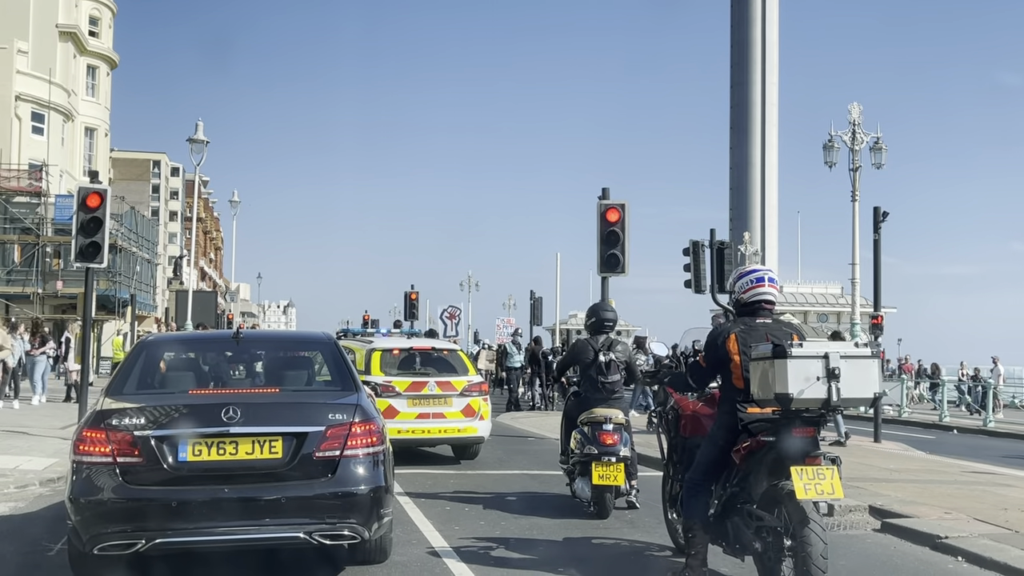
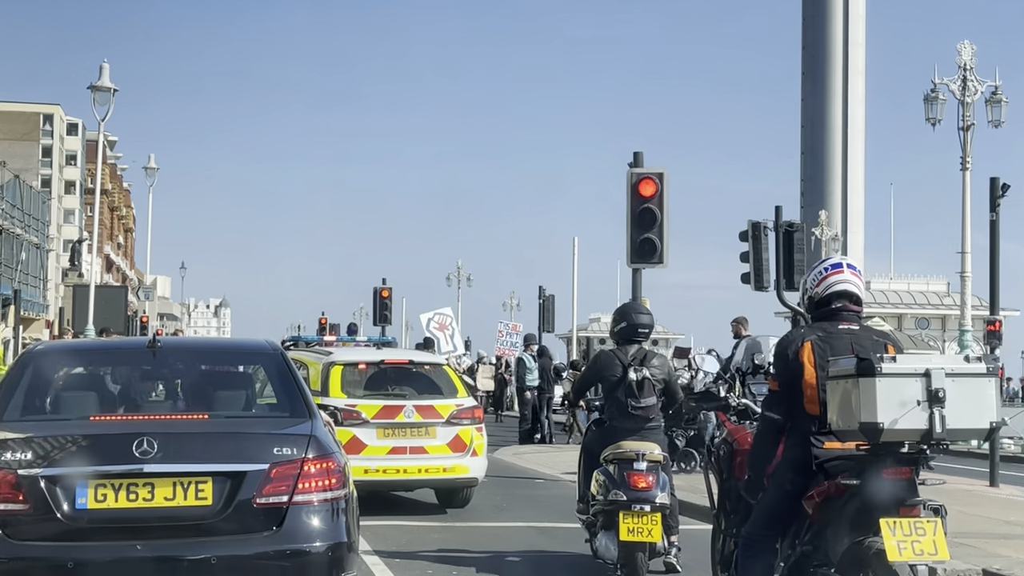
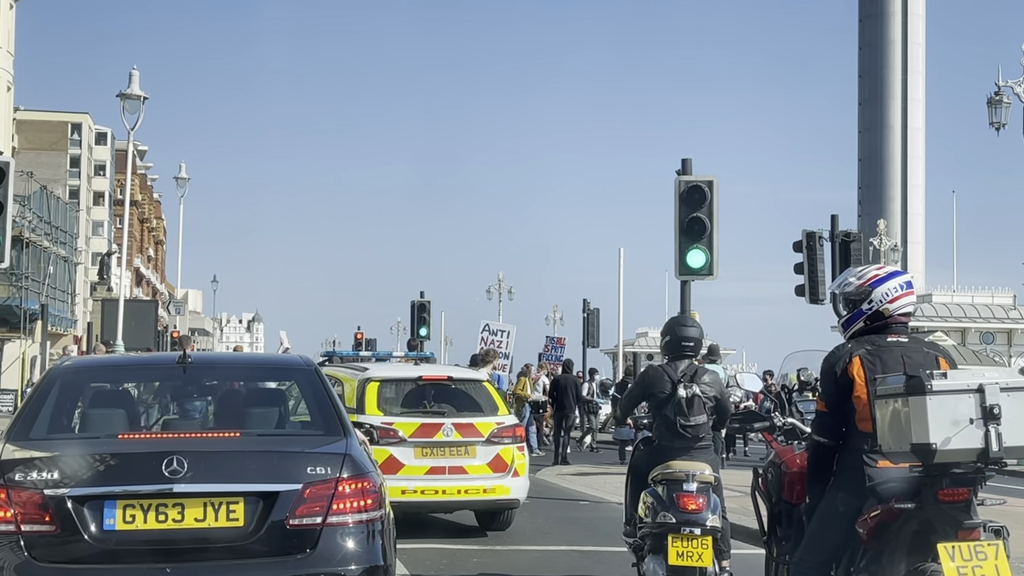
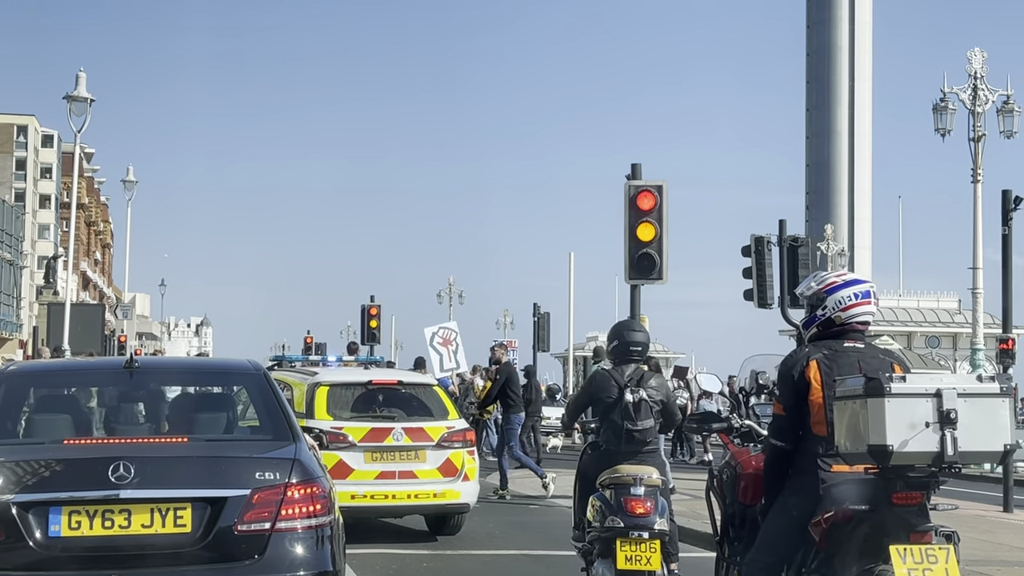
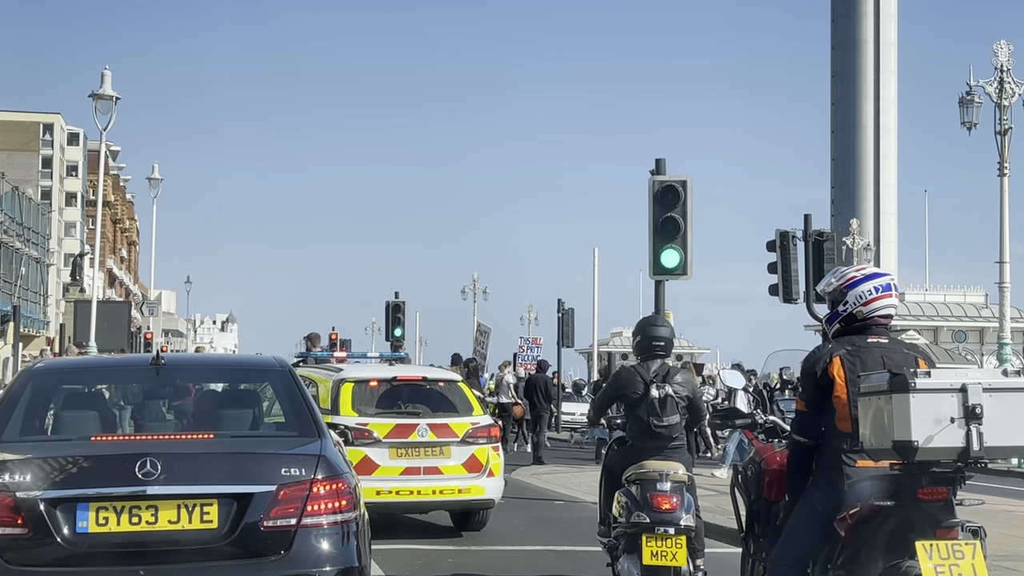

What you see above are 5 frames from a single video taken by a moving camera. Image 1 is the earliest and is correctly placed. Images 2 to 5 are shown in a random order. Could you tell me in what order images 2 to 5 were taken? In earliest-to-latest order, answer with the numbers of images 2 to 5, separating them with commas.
2, 4, 5, 3
